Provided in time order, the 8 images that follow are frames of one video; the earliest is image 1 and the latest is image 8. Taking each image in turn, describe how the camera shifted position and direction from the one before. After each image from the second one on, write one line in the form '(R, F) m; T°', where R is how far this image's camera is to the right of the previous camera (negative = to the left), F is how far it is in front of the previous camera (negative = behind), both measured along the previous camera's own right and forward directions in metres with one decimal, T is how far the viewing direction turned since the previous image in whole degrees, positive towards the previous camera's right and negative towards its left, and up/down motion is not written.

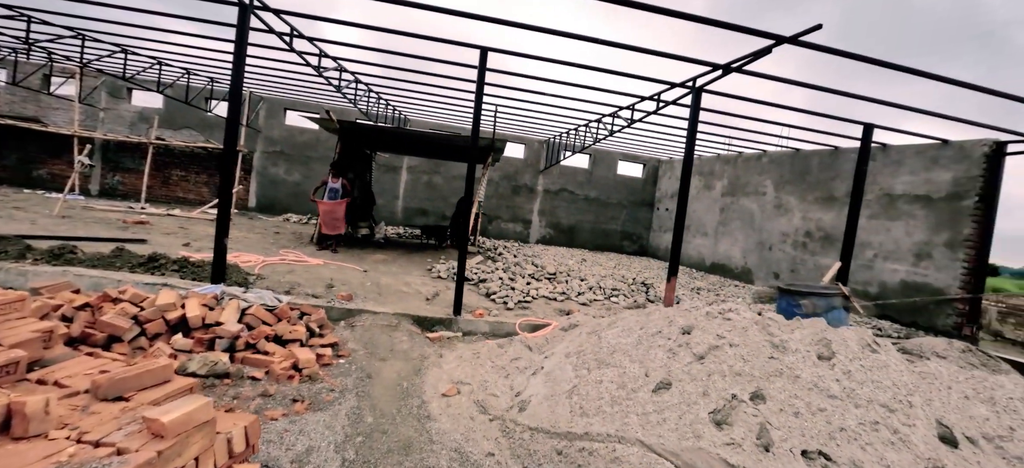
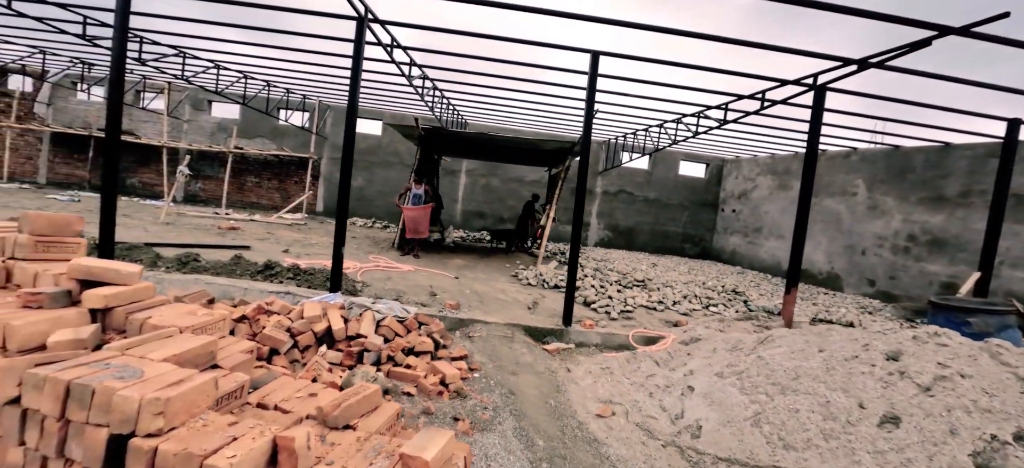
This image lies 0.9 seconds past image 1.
(-0.9, +0.1) m; -5°
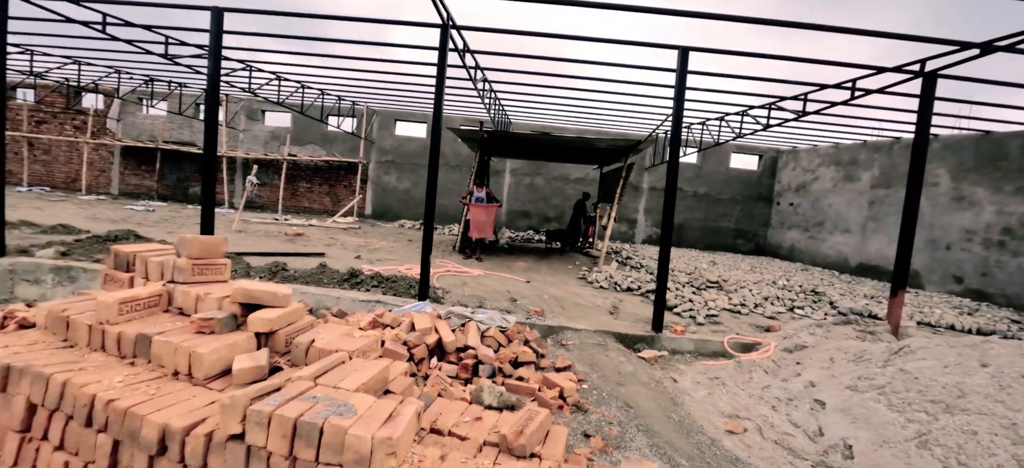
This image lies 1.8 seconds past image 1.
(-0.7, +0.1) m; -4°
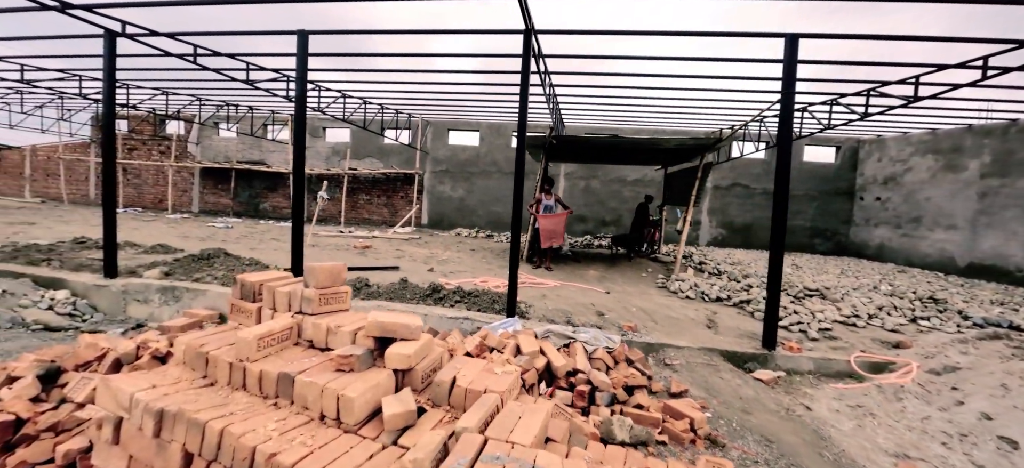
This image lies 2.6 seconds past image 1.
(-0.5, +0.2) m; -6°
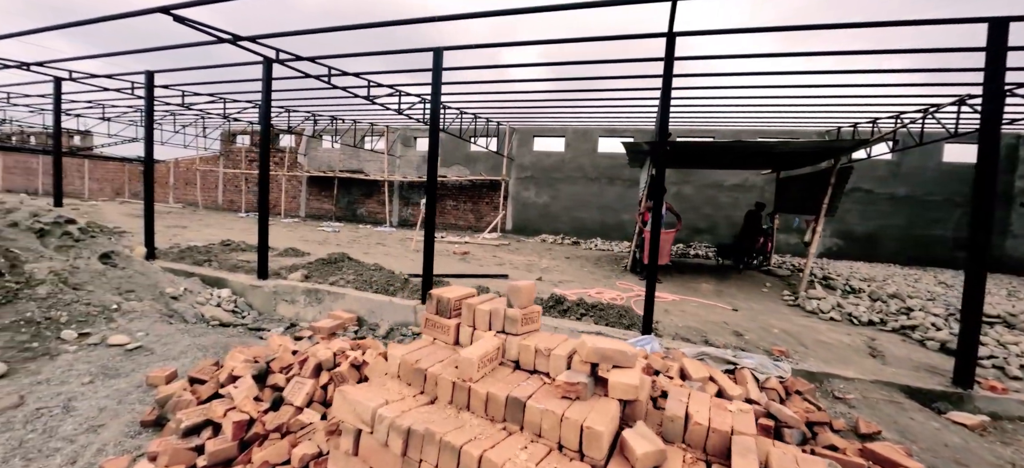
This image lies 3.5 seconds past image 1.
(-0.7, +0.1) m; -9°
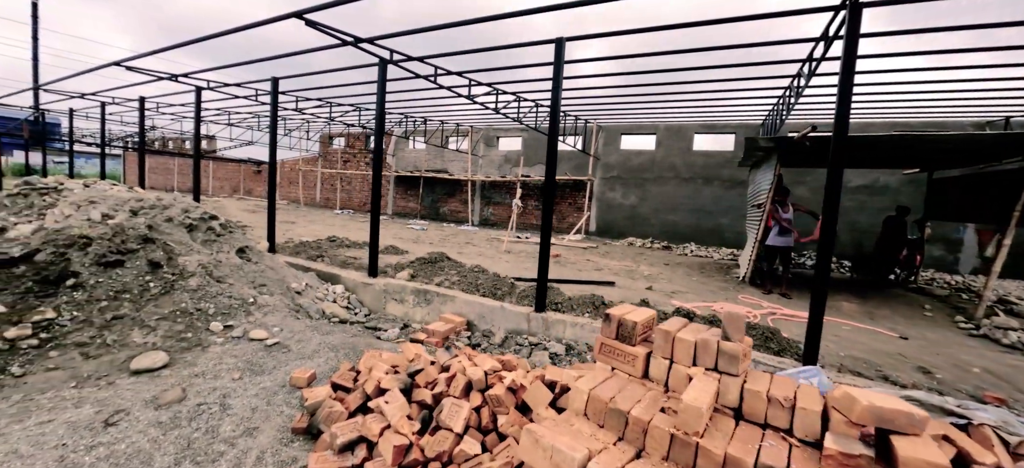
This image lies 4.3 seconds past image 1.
(-0.6, +0.3) m; -9°
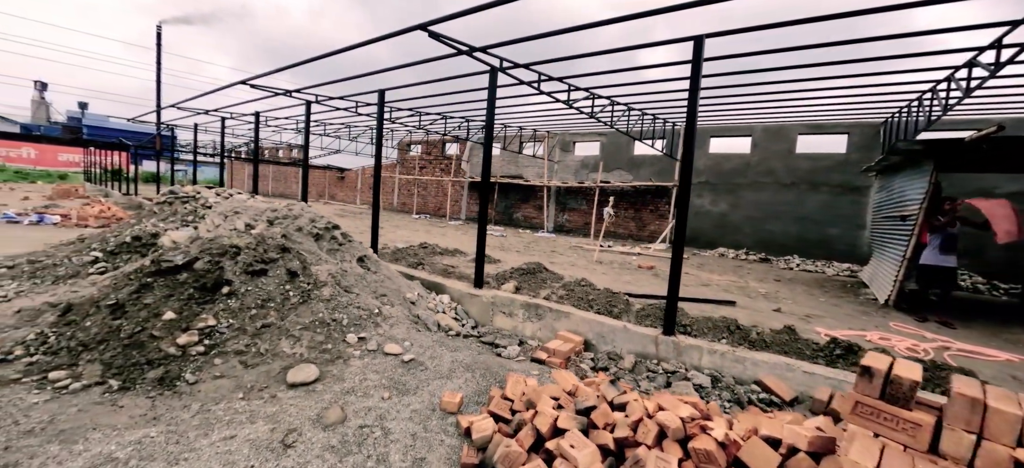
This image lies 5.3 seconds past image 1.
(-0.7, +0.2) m; -8°
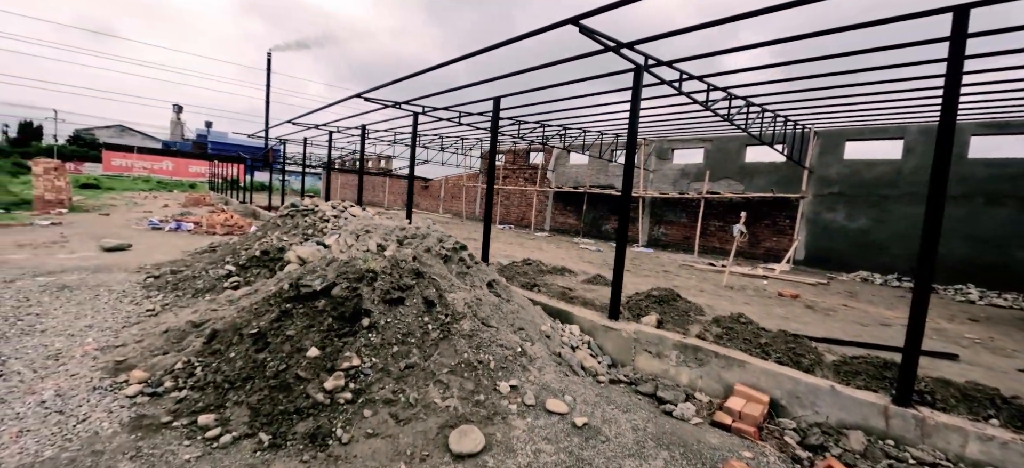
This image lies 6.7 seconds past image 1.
(-0.9, +0.6) m; -9°
